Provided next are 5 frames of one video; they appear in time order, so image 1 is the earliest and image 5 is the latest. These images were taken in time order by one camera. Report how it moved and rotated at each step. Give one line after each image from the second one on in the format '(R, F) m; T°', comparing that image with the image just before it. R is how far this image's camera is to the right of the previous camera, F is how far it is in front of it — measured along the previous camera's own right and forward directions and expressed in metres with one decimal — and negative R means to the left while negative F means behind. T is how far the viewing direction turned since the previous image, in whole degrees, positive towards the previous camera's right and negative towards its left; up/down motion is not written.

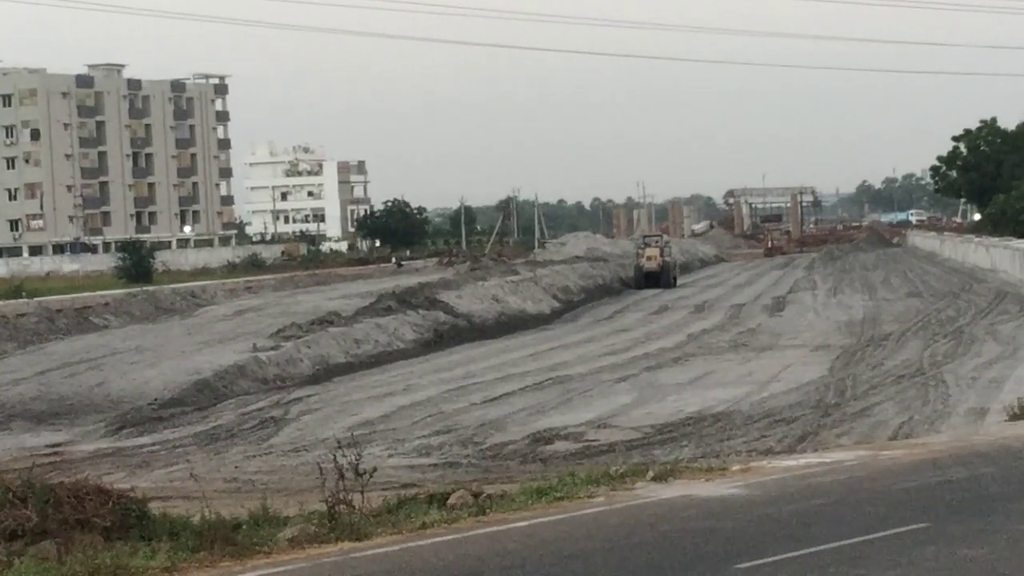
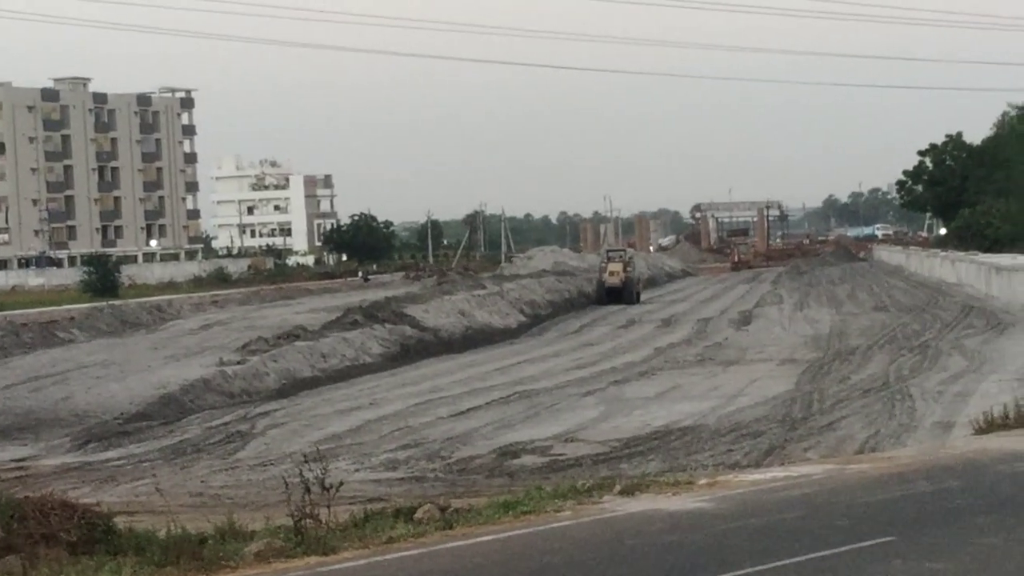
(+0.1, 0.0) m; +1°
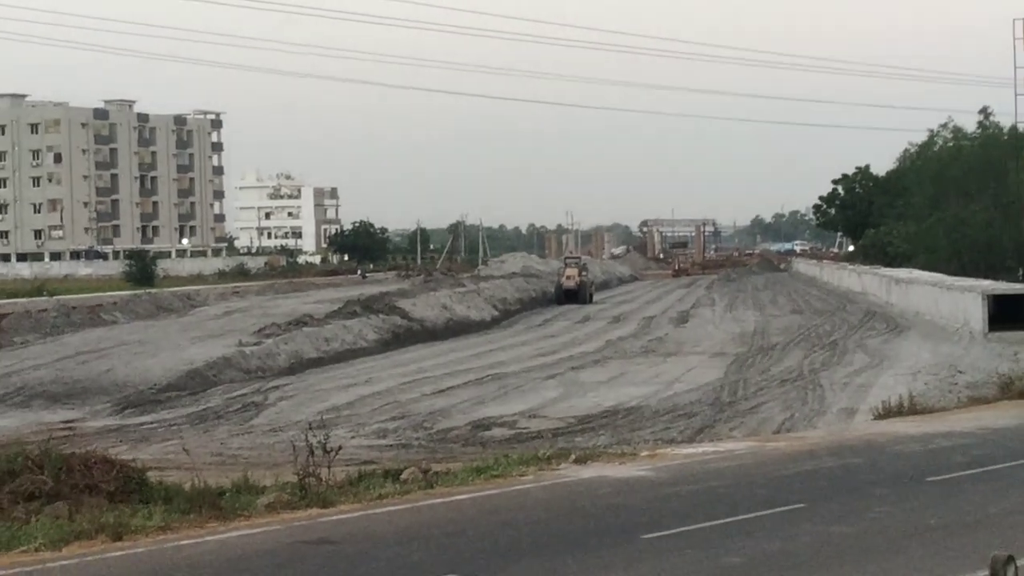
(+0.3, -4.0) m; 0°
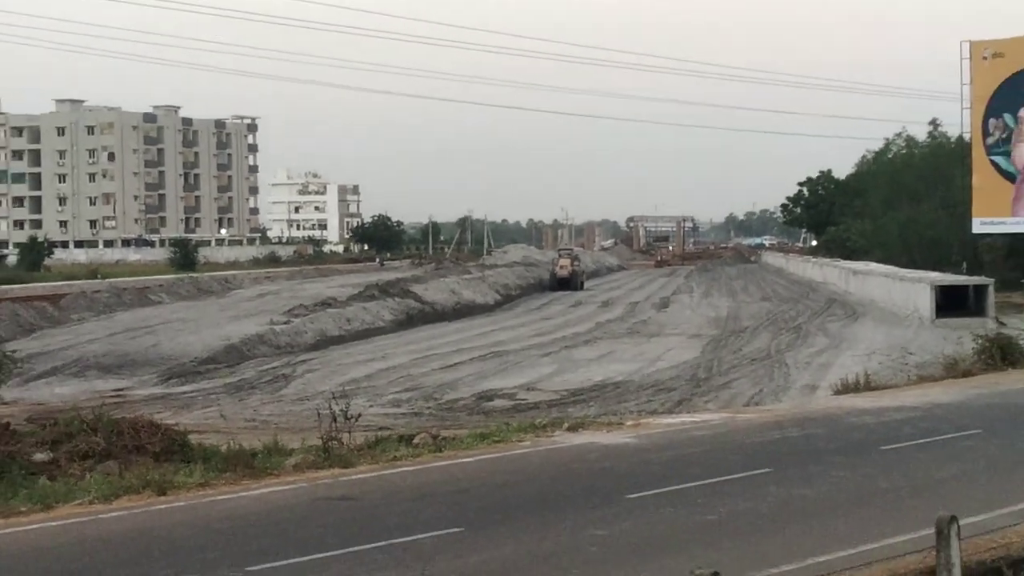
(+0.3, -3.2) m; -1°
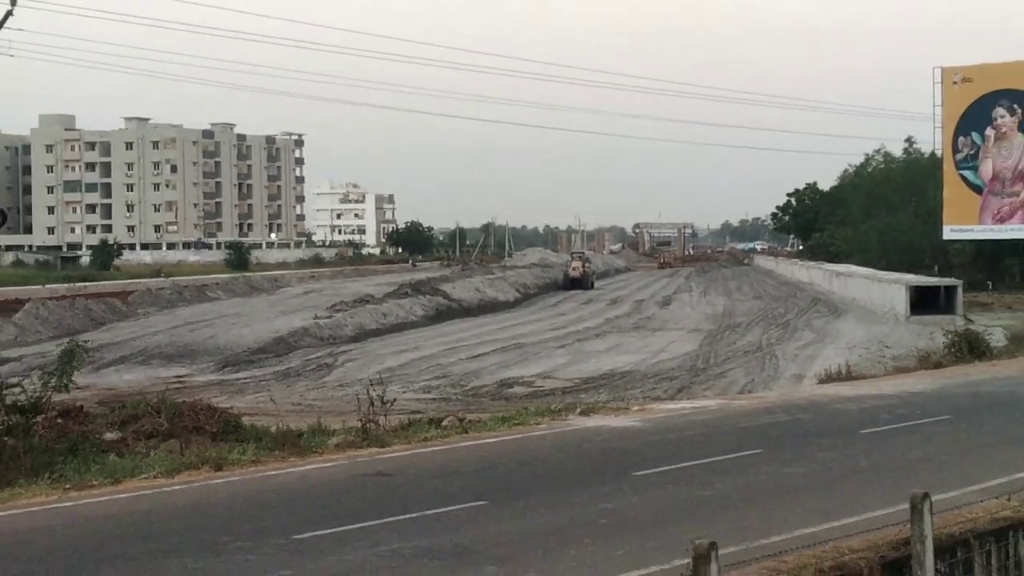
(+0.4, -3.4) m; -1°
